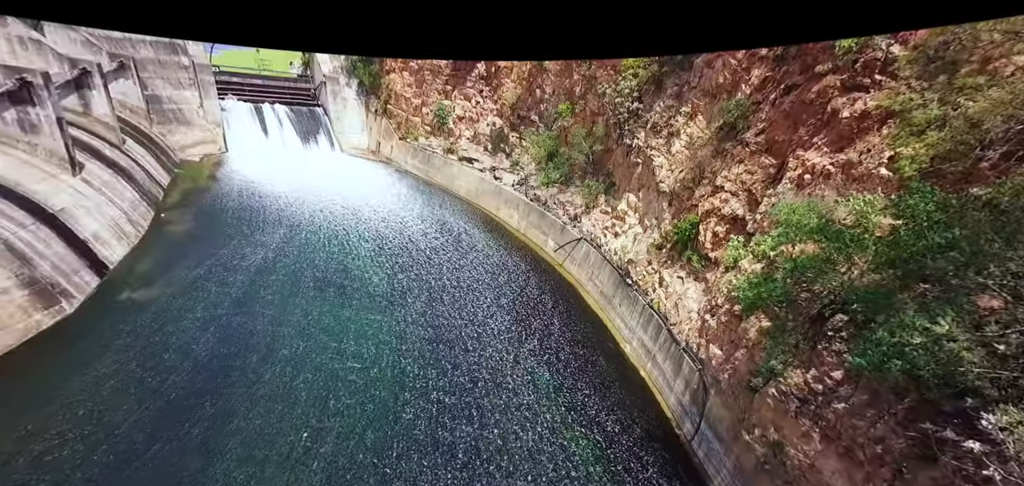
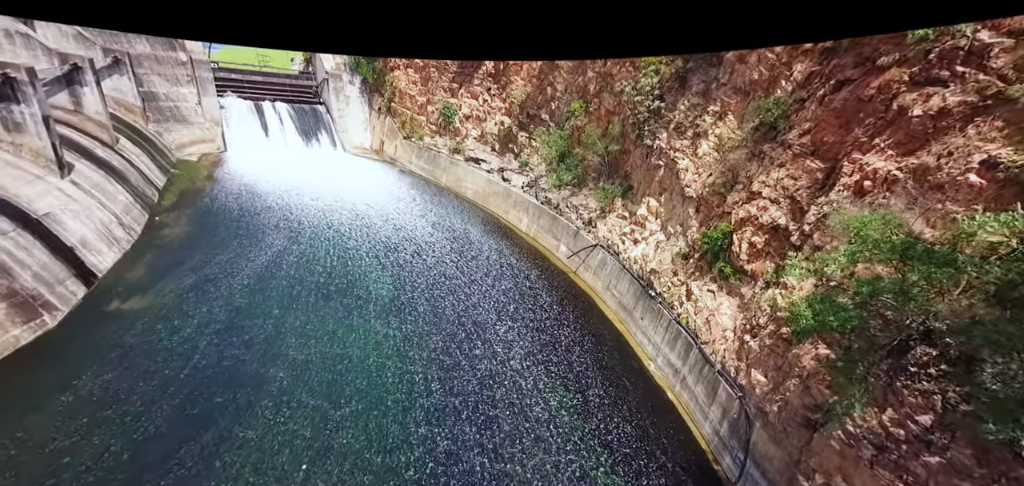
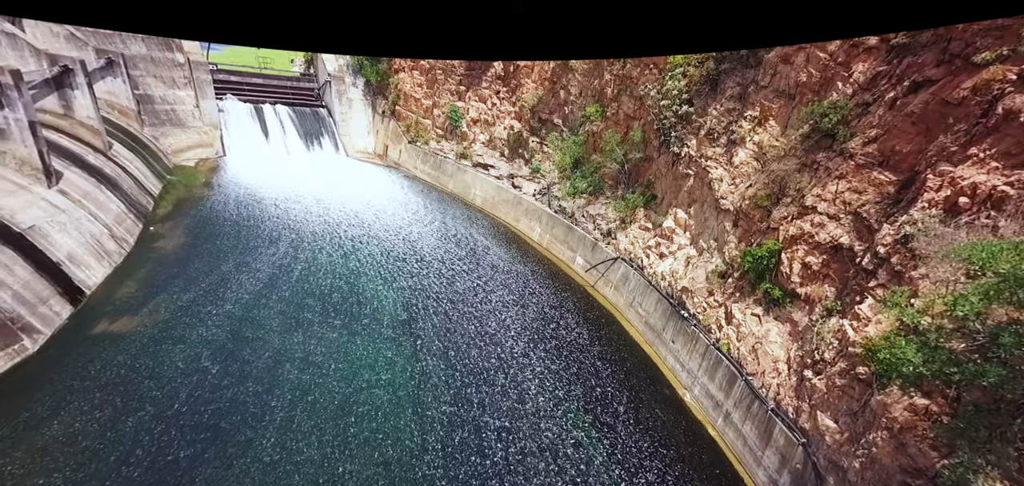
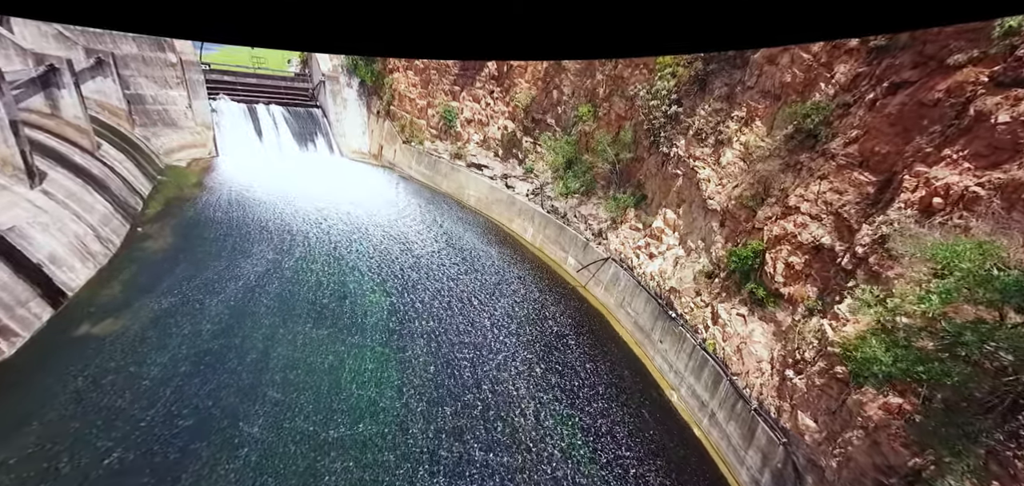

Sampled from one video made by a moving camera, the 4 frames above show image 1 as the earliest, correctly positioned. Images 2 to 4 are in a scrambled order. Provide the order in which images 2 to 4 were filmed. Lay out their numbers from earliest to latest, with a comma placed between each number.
2, 4, 3
